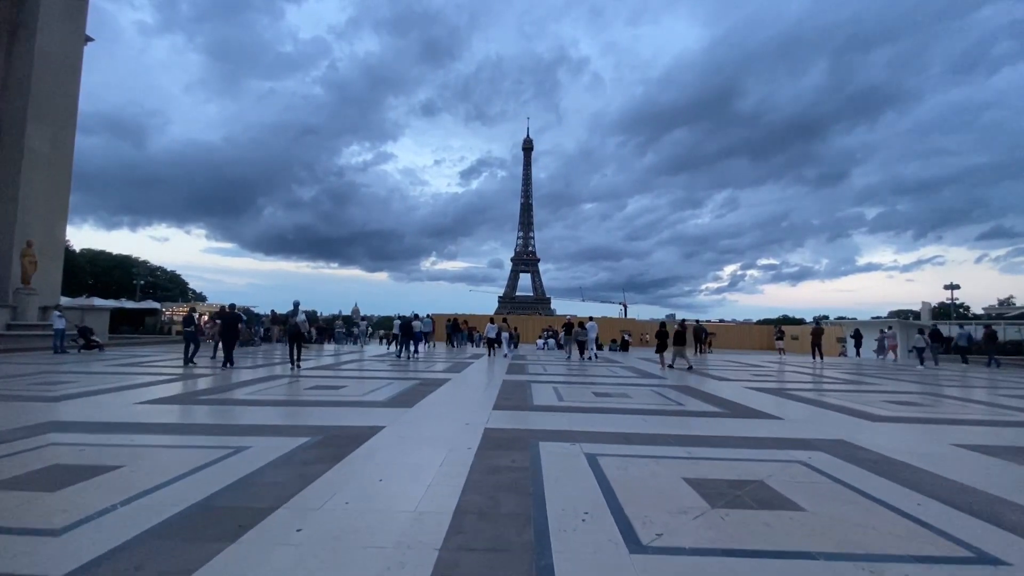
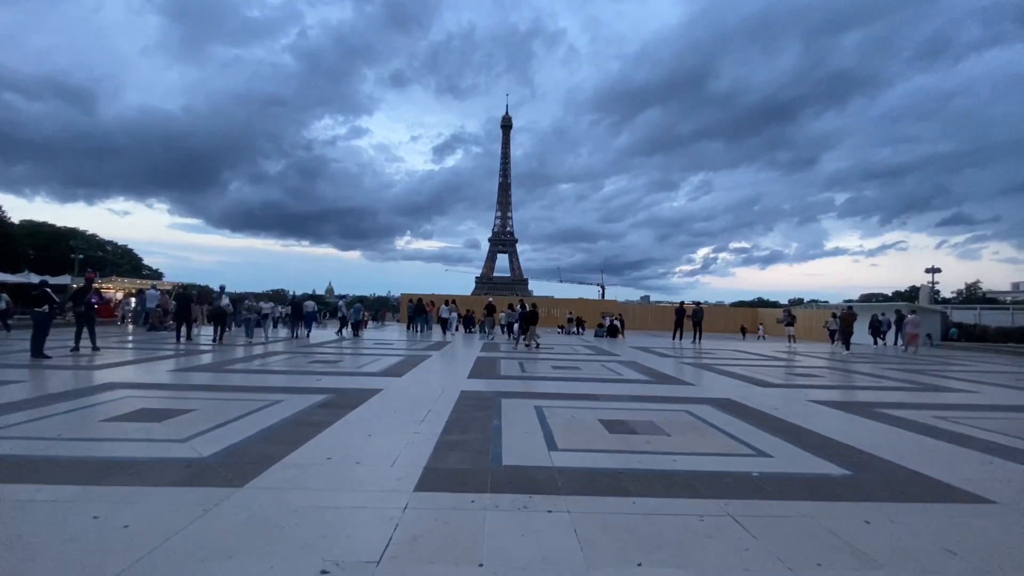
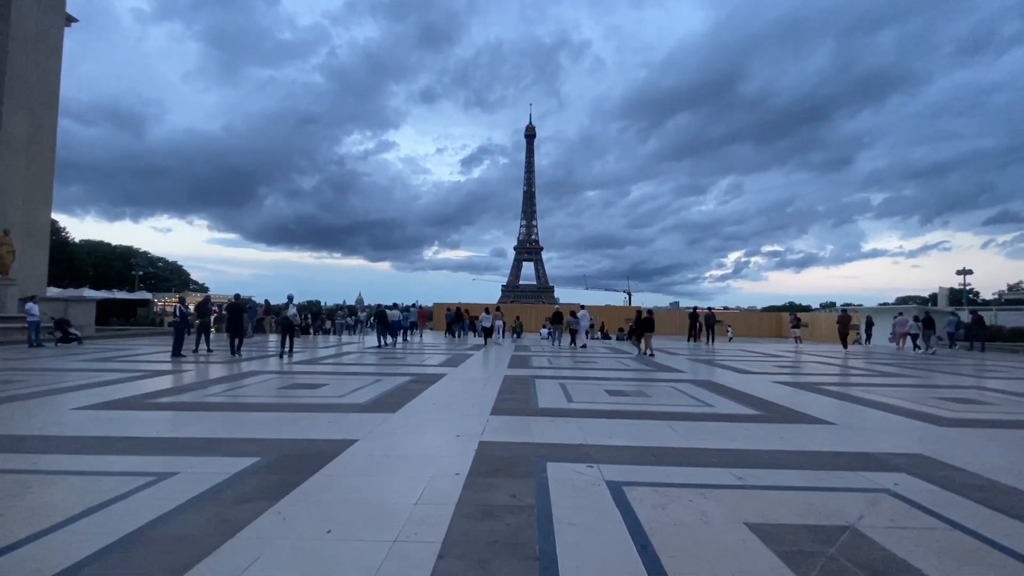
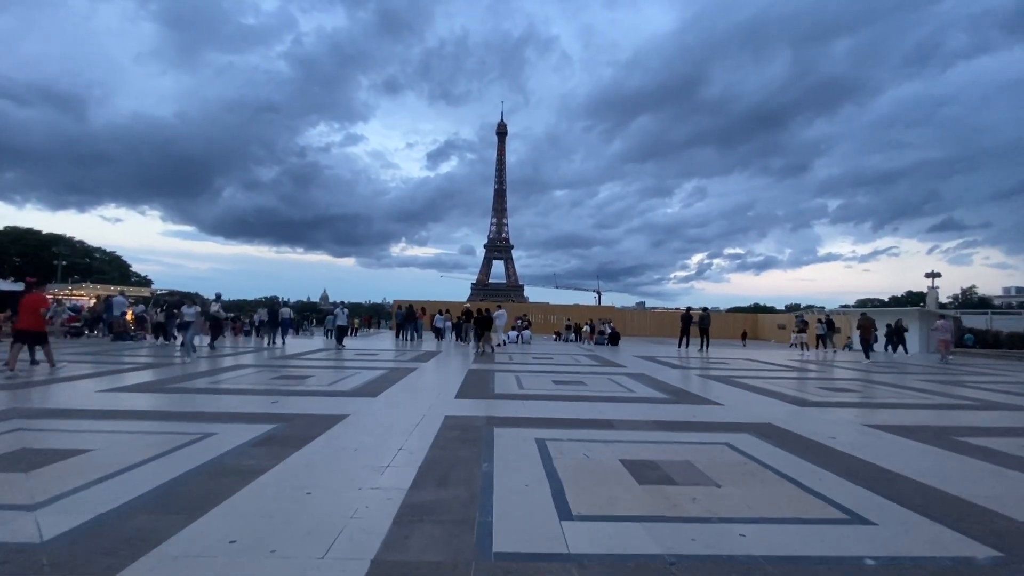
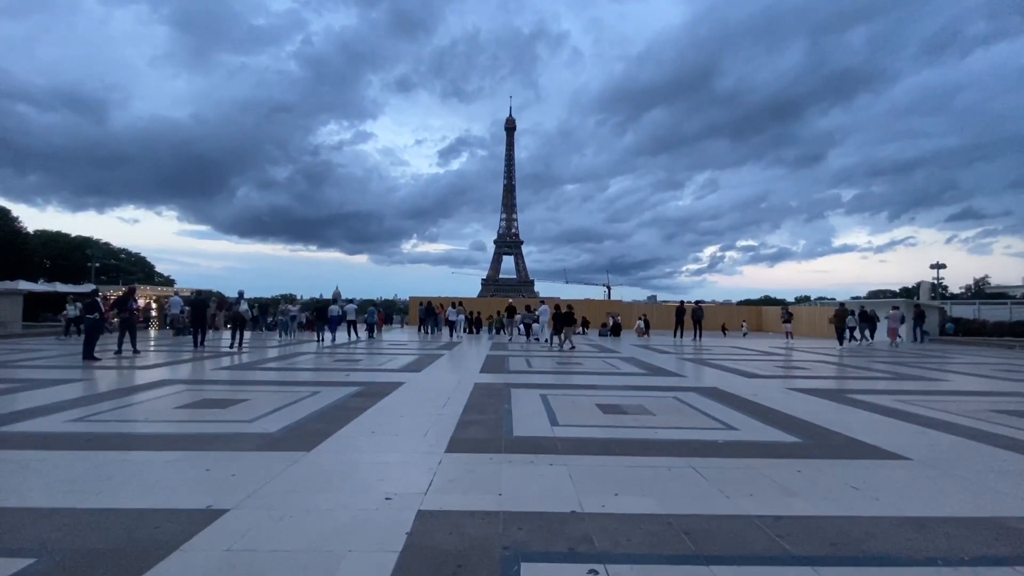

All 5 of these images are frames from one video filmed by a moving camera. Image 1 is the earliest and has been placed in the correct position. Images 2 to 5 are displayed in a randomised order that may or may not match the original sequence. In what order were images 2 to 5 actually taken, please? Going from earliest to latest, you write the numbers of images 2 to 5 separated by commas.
3, 5, 2, 4
